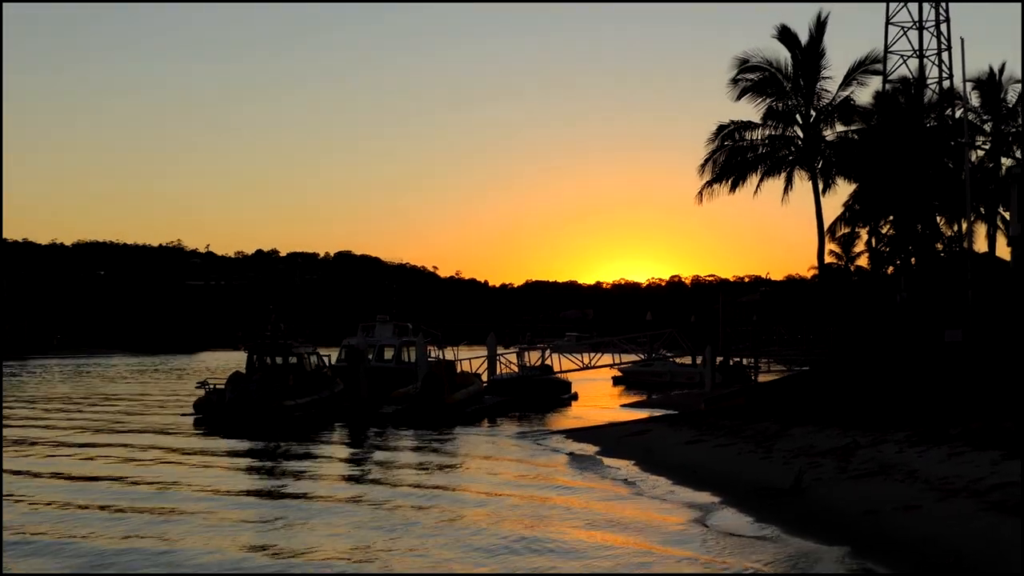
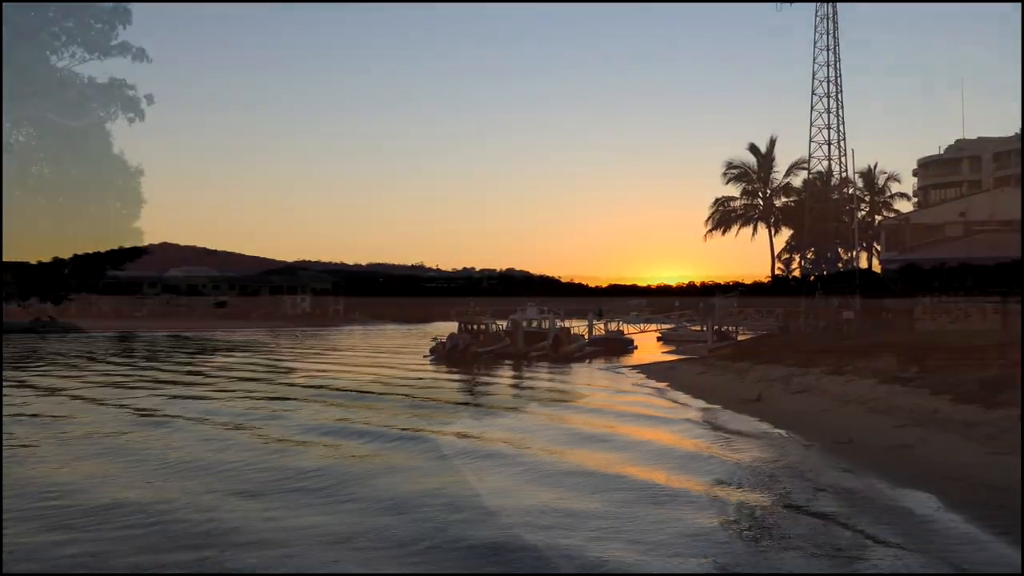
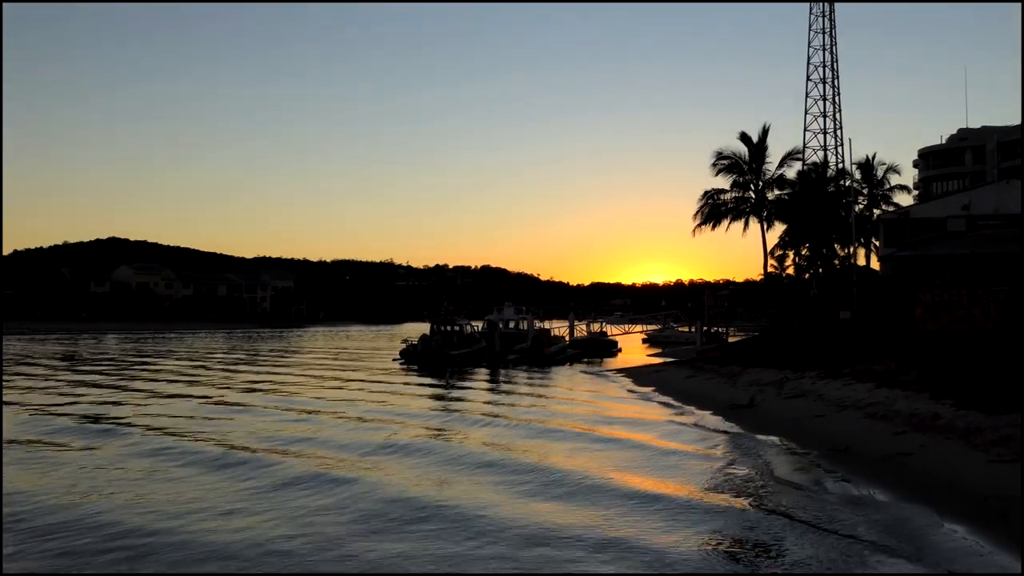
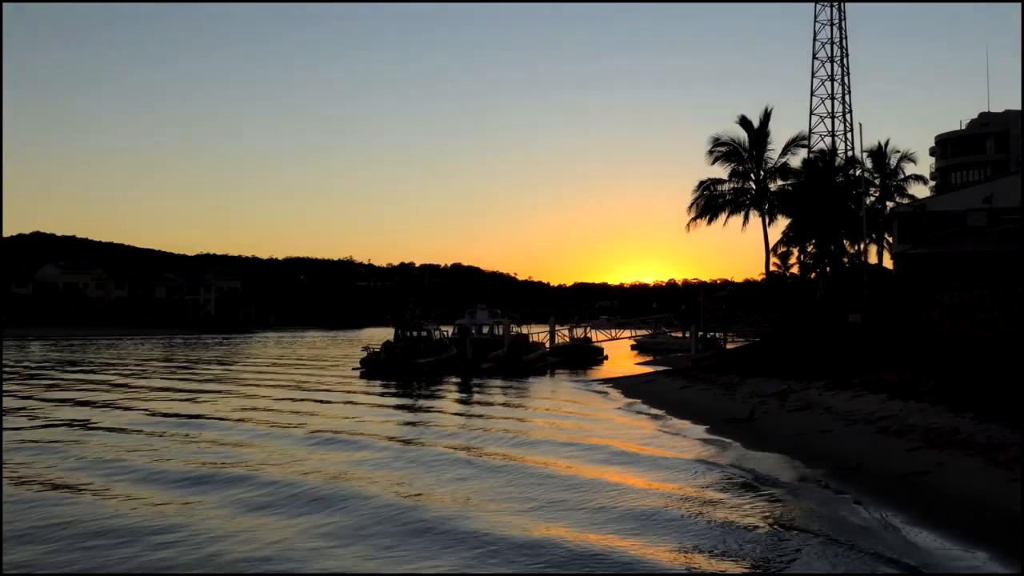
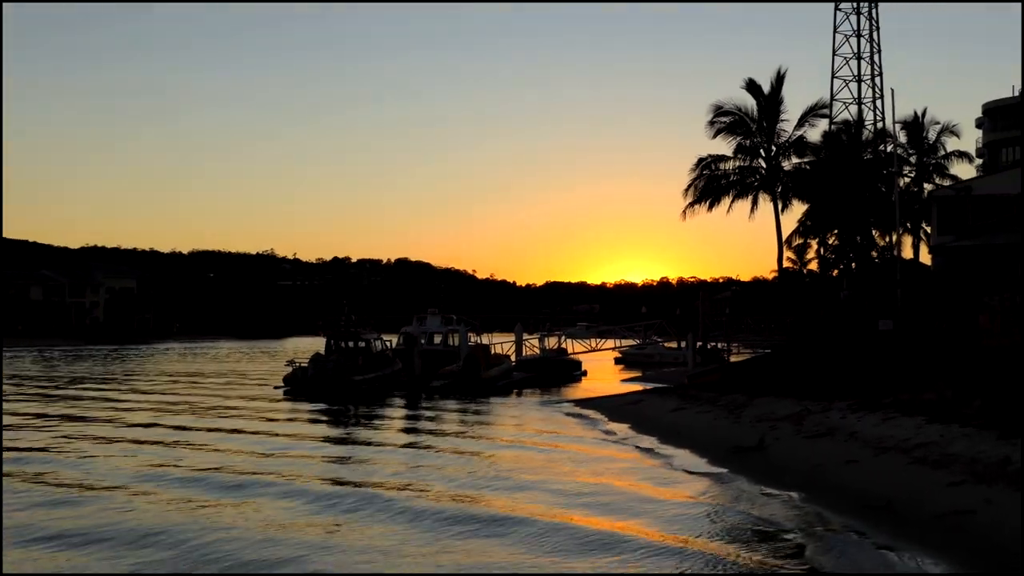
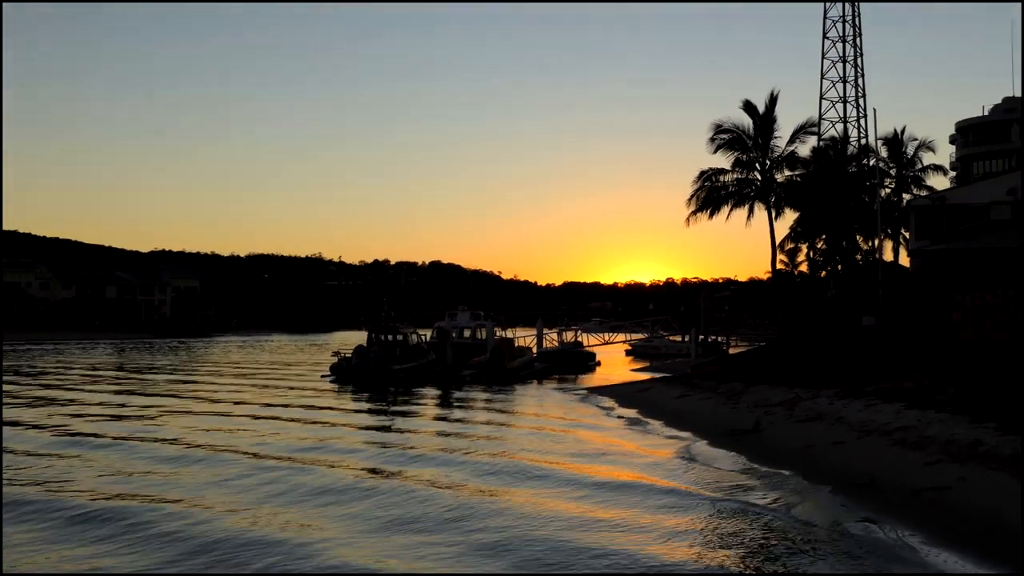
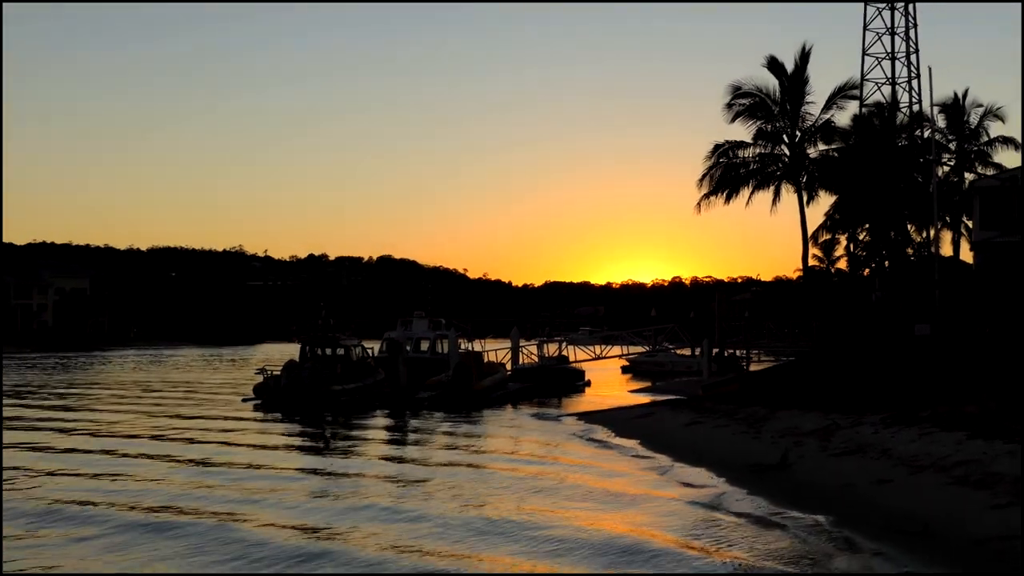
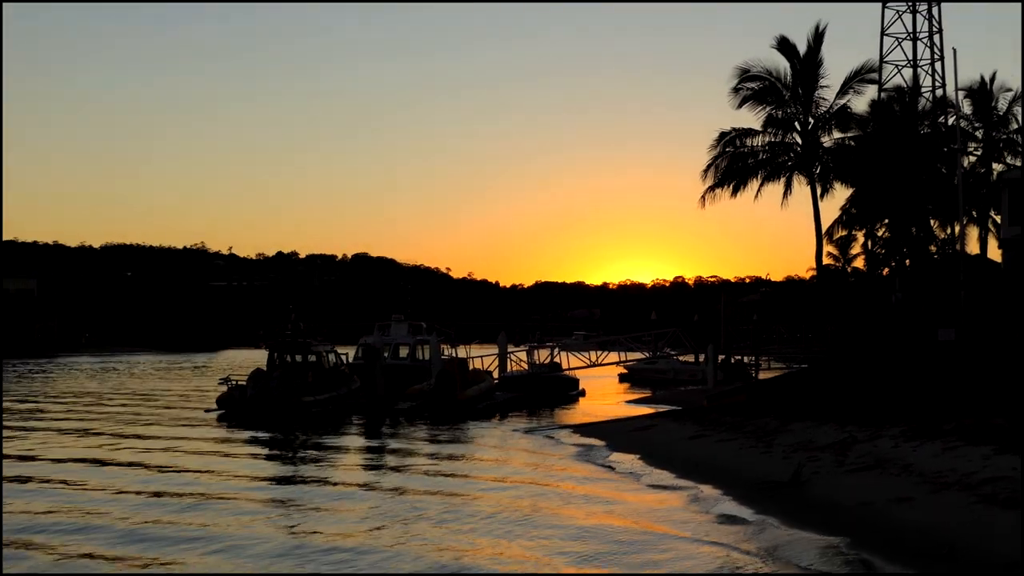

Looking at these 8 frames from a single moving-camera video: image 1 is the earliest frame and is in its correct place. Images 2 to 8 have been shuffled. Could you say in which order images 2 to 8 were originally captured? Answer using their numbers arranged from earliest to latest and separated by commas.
8, 7, 5, 6, 4, 3, 2
